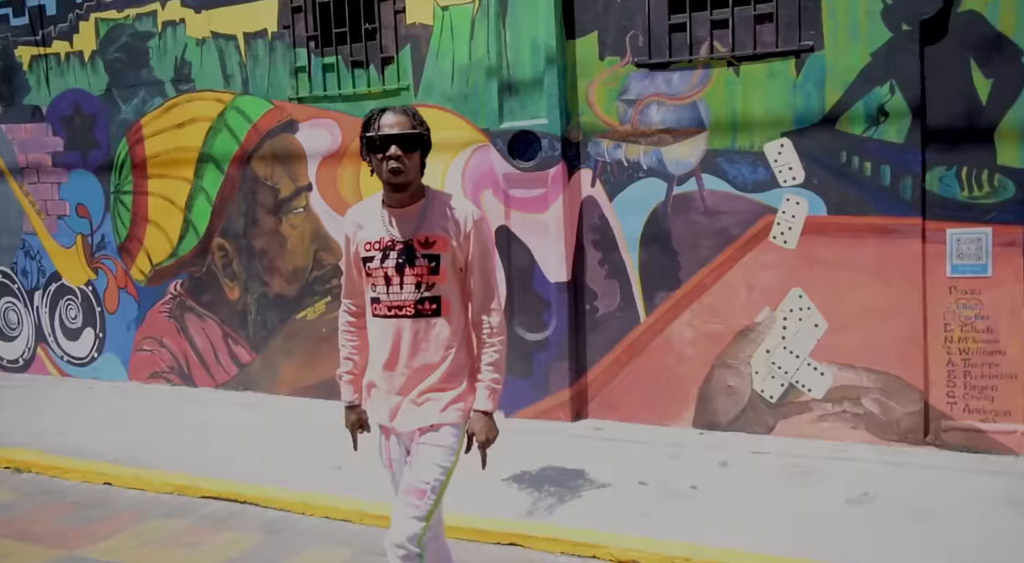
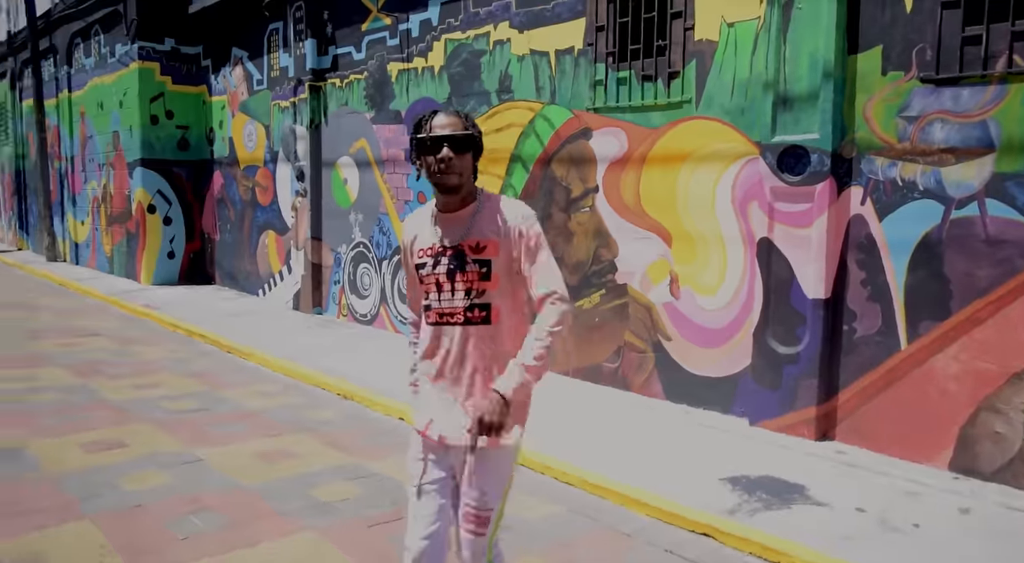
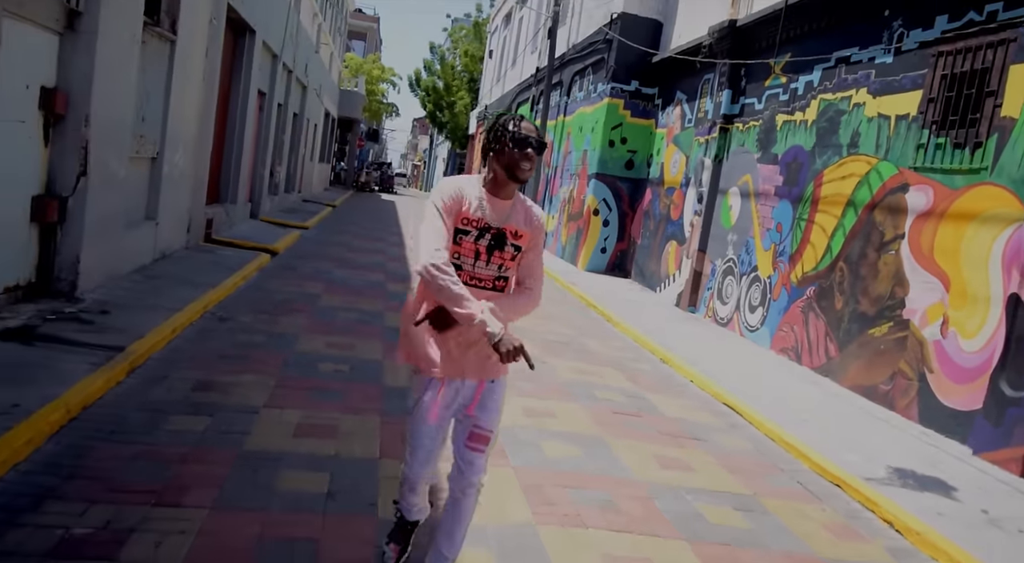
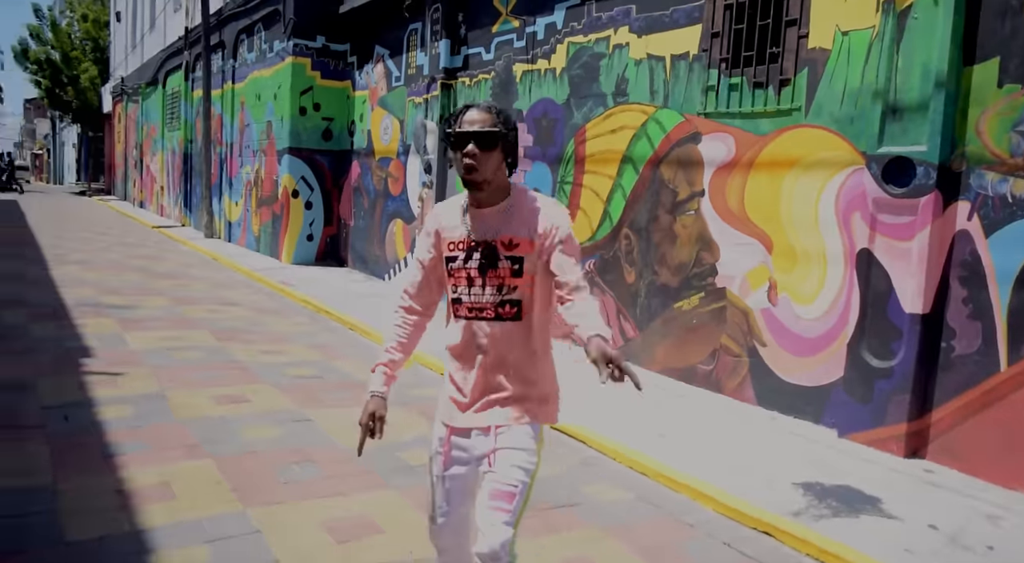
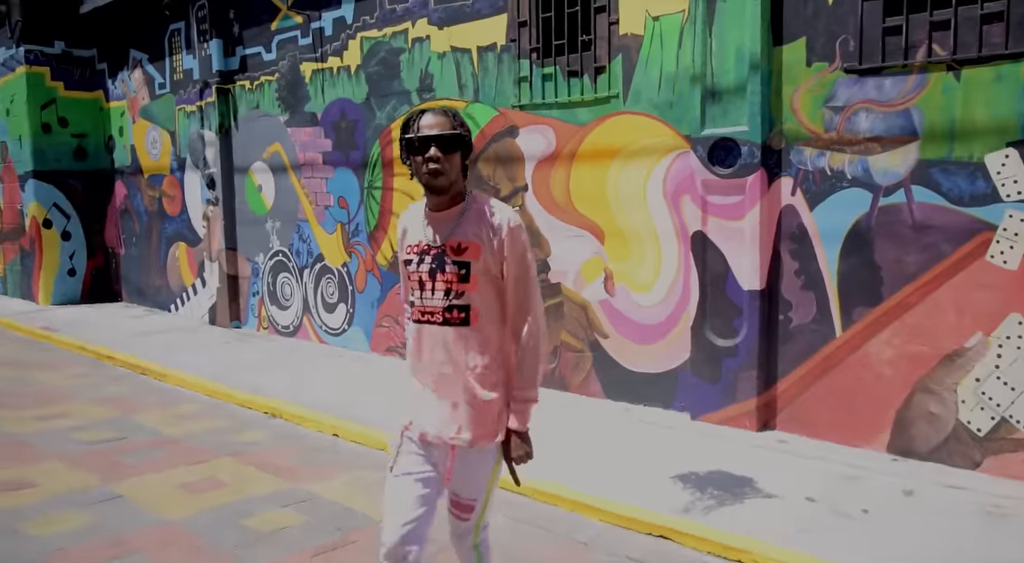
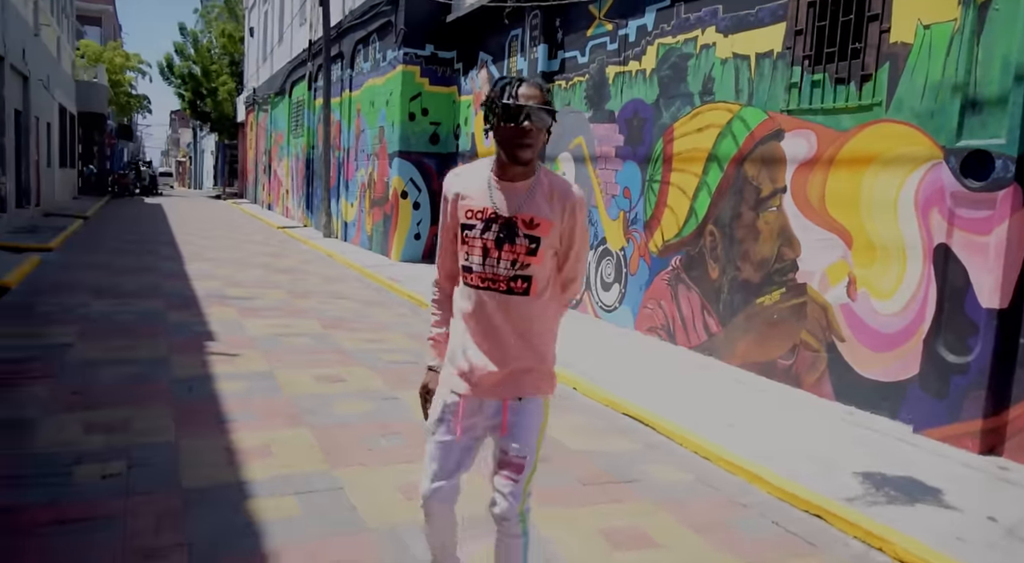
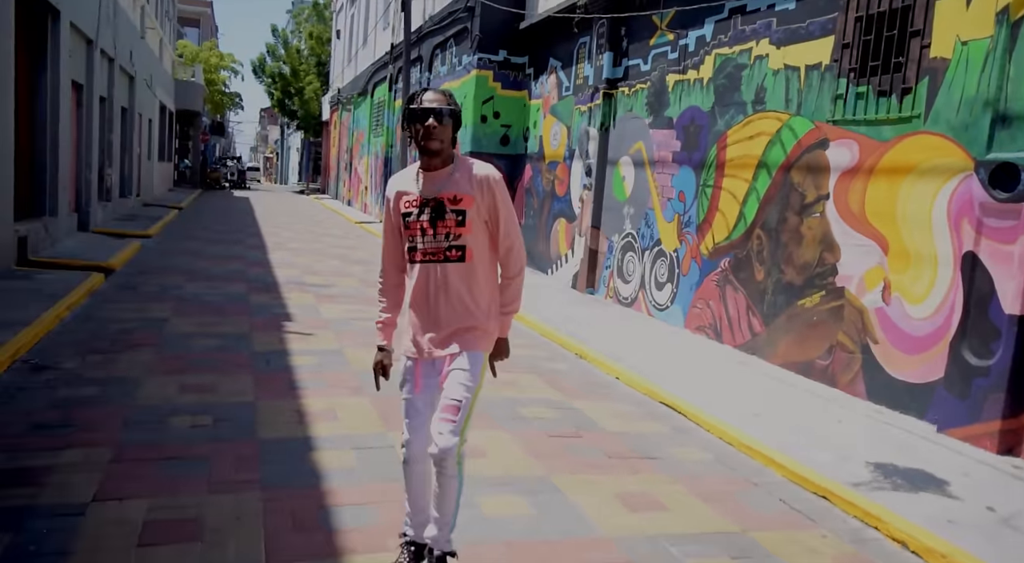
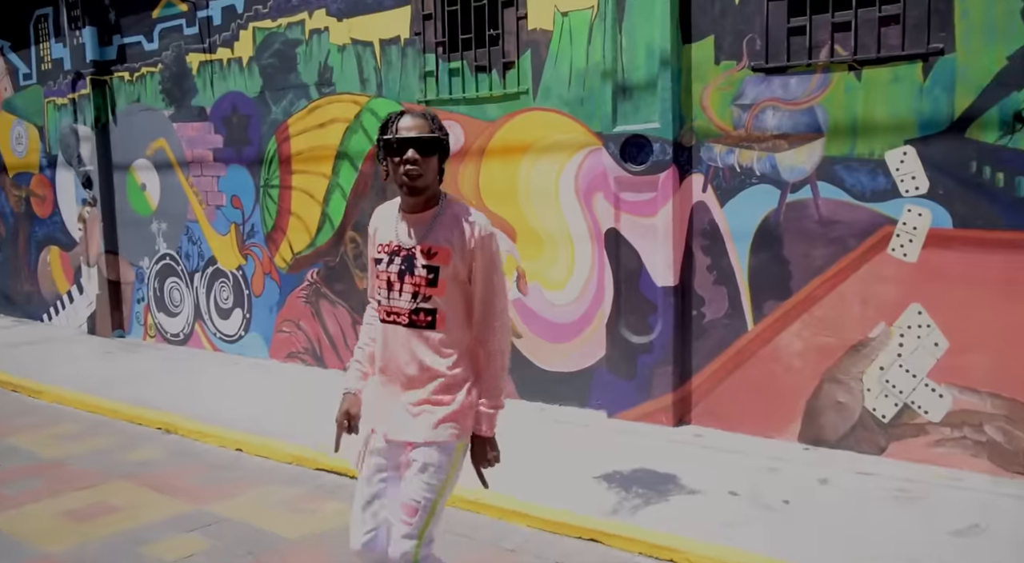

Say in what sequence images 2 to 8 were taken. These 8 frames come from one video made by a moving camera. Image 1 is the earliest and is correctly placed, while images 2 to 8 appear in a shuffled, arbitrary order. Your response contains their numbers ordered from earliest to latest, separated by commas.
8, 5, 2, 4, 6, 7, 3
